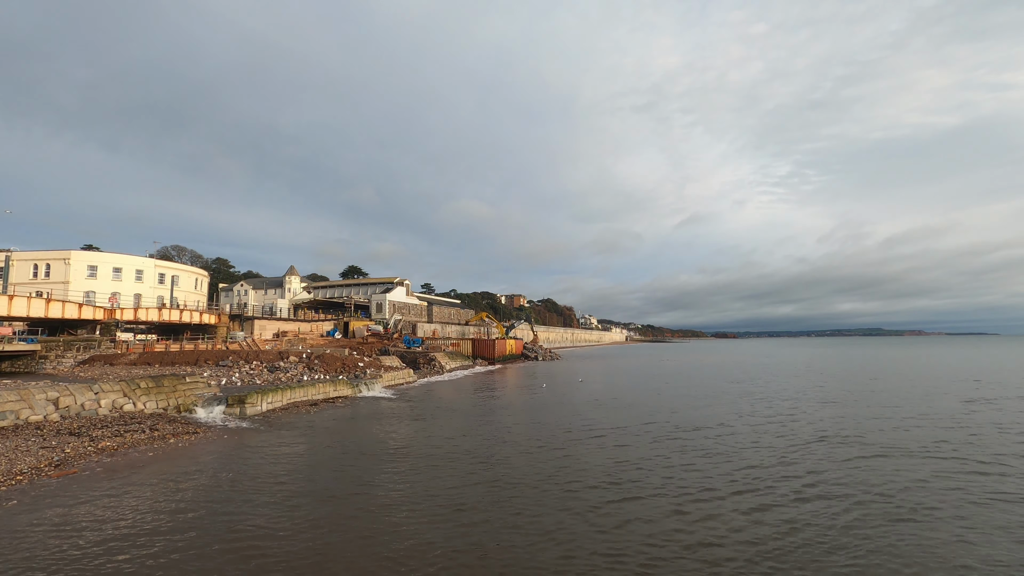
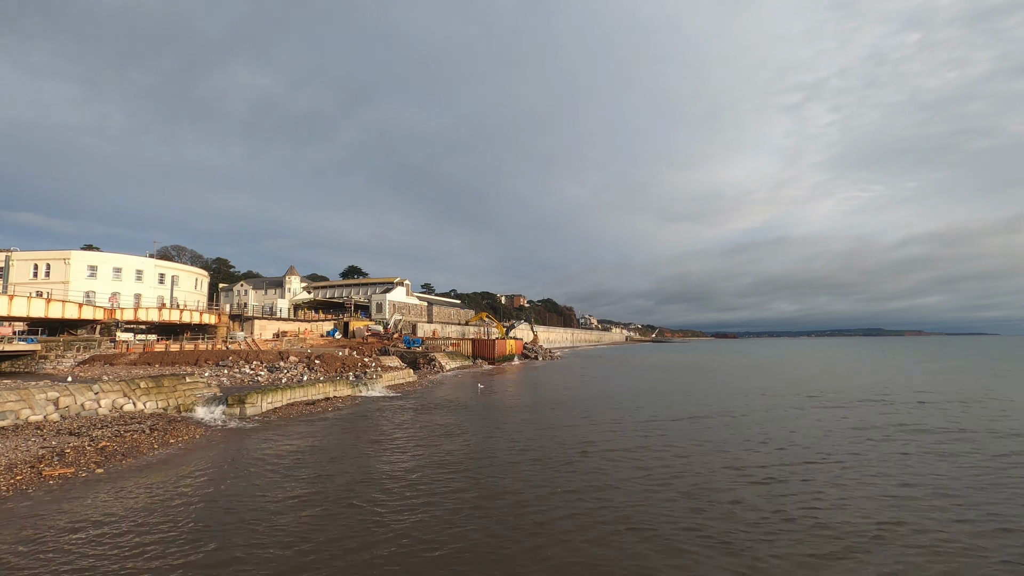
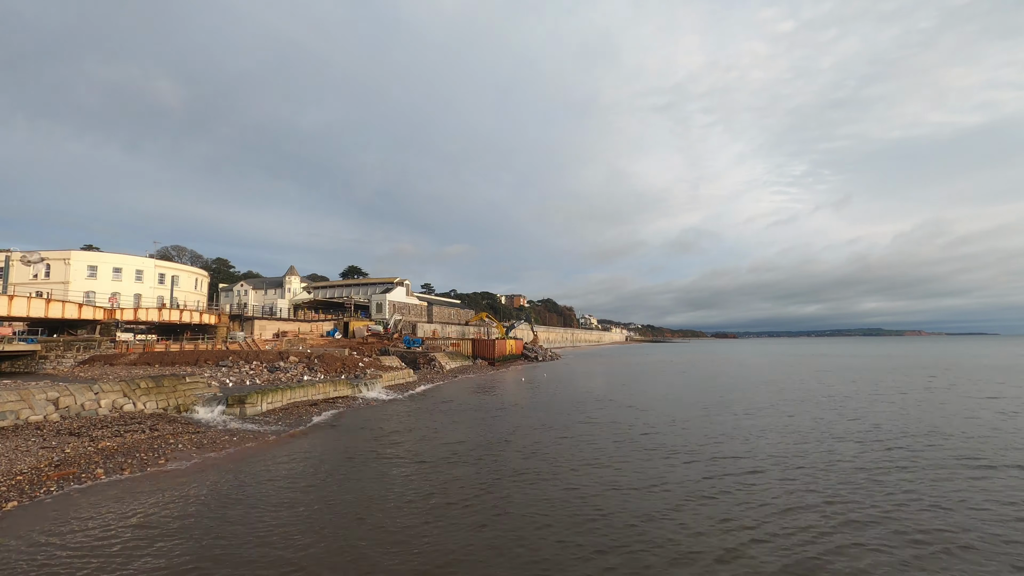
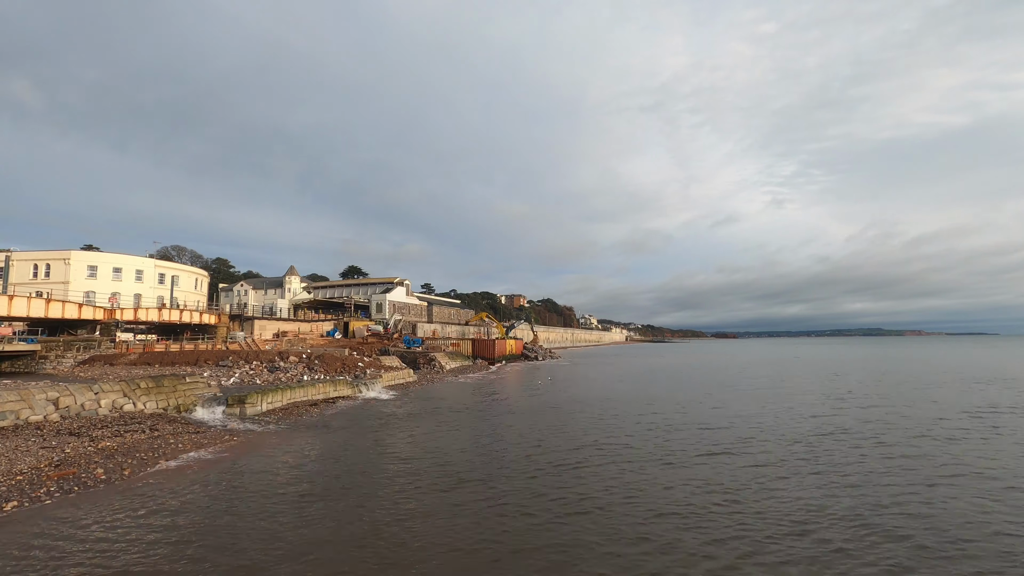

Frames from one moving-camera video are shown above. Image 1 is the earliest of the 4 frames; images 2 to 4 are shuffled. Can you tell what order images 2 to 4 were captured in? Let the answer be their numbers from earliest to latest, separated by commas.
4, 3, 2
